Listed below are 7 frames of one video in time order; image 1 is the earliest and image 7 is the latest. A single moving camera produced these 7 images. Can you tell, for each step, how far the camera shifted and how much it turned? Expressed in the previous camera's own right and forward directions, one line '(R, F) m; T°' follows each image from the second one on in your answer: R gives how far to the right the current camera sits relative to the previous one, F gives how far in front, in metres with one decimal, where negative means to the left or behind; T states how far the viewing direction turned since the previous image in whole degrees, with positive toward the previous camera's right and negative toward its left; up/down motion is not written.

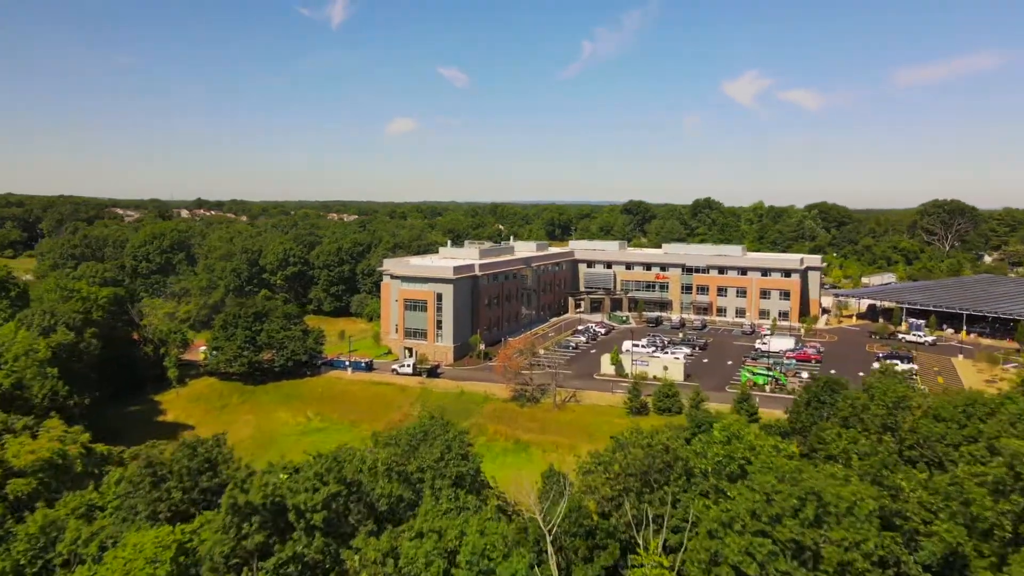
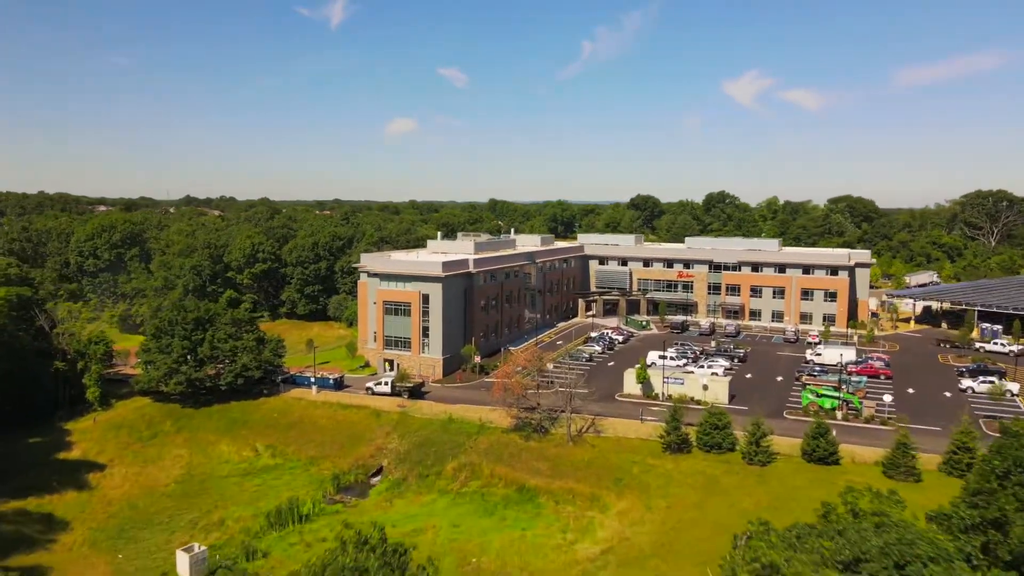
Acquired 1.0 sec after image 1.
(-0.1, +12.1) m; 0°
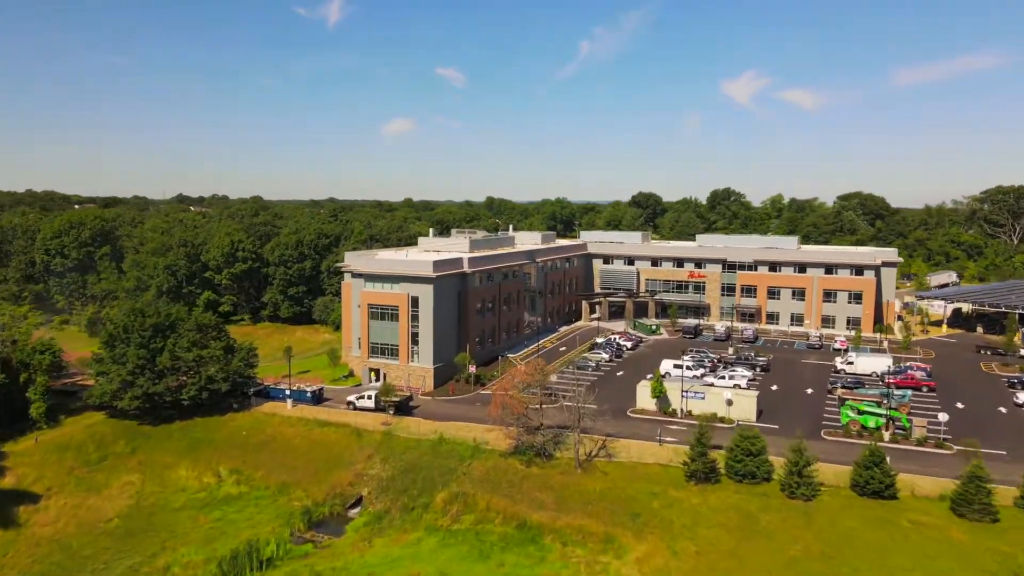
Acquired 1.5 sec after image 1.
(0.0, +5.7) m; 0°
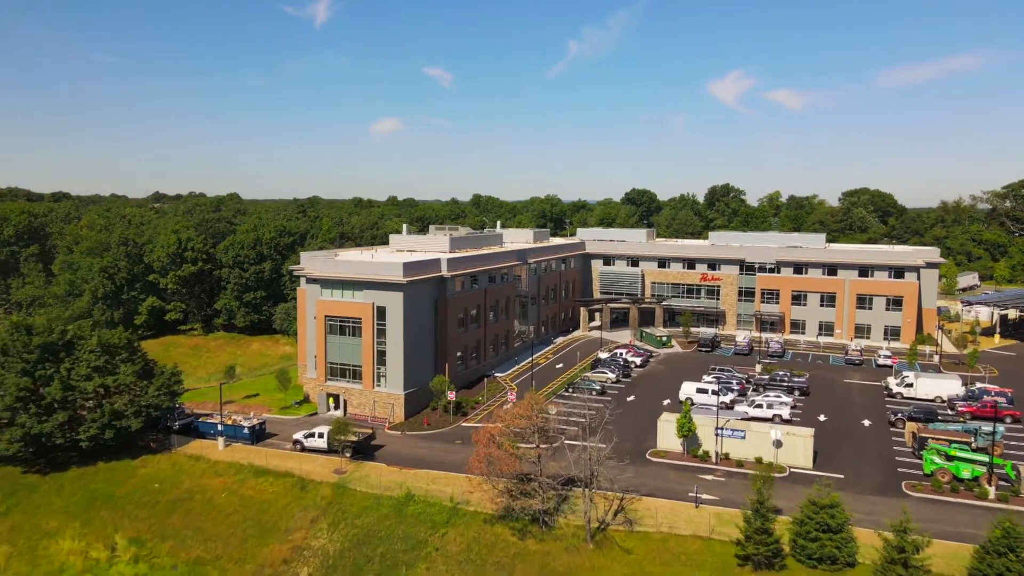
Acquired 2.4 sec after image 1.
(0.0, +9.4) m; +1°
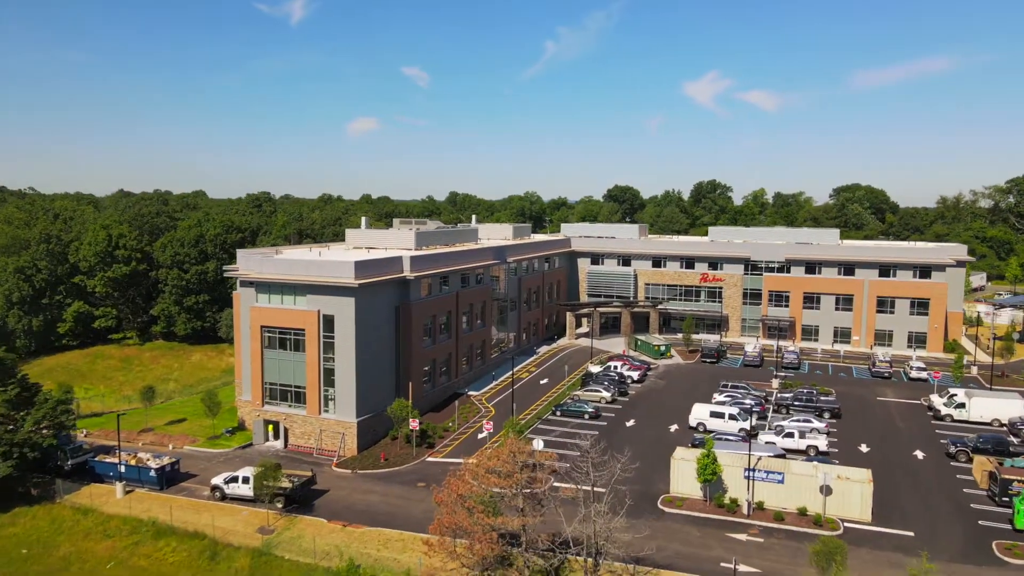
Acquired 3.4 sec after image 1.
(+0.1, +7.5) m; +2°
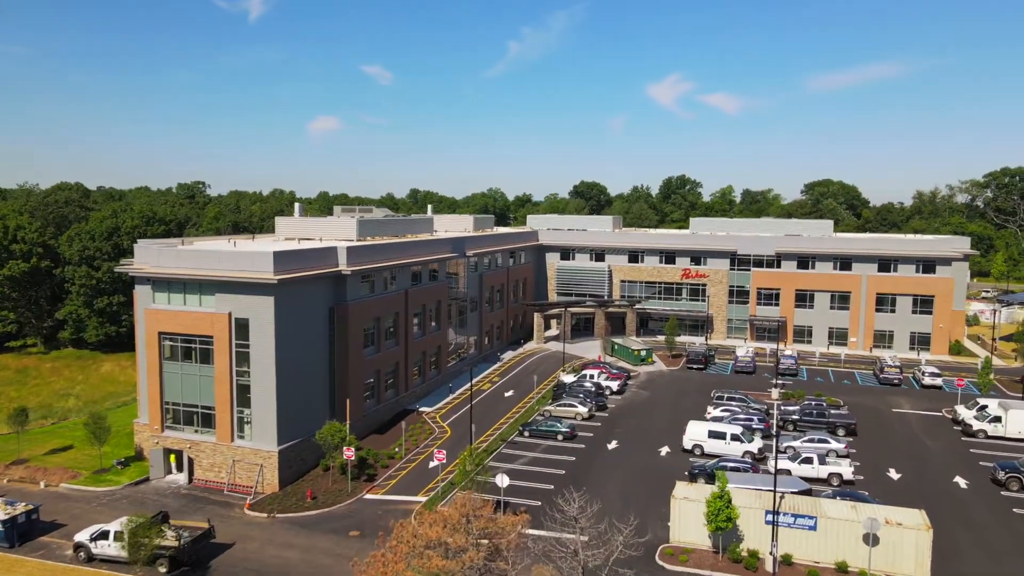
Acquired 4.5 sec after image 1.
(+0.3, +6.4) m; +3°
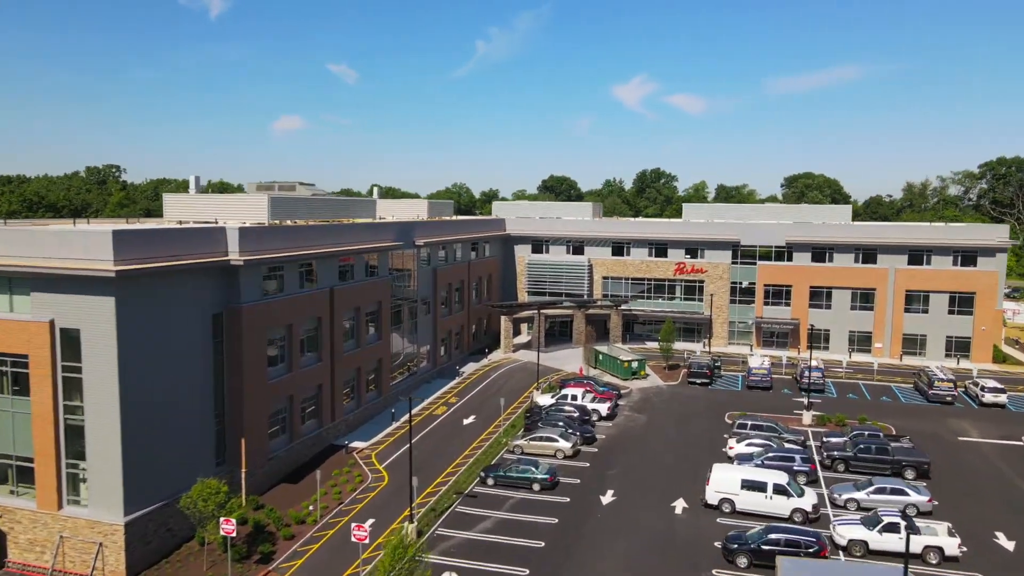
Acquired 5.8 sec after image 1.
(+0.3, +8.6) m; +3°
